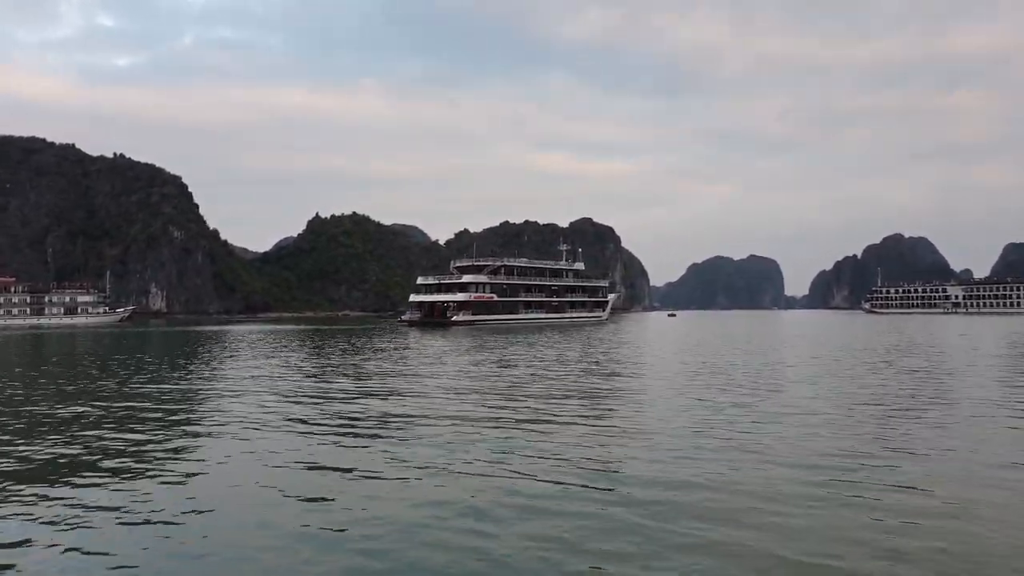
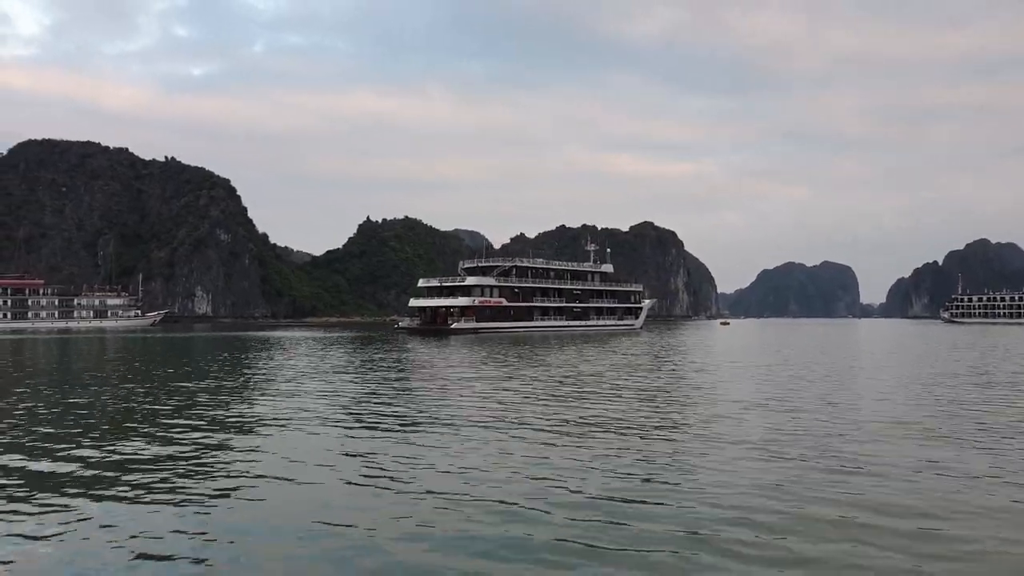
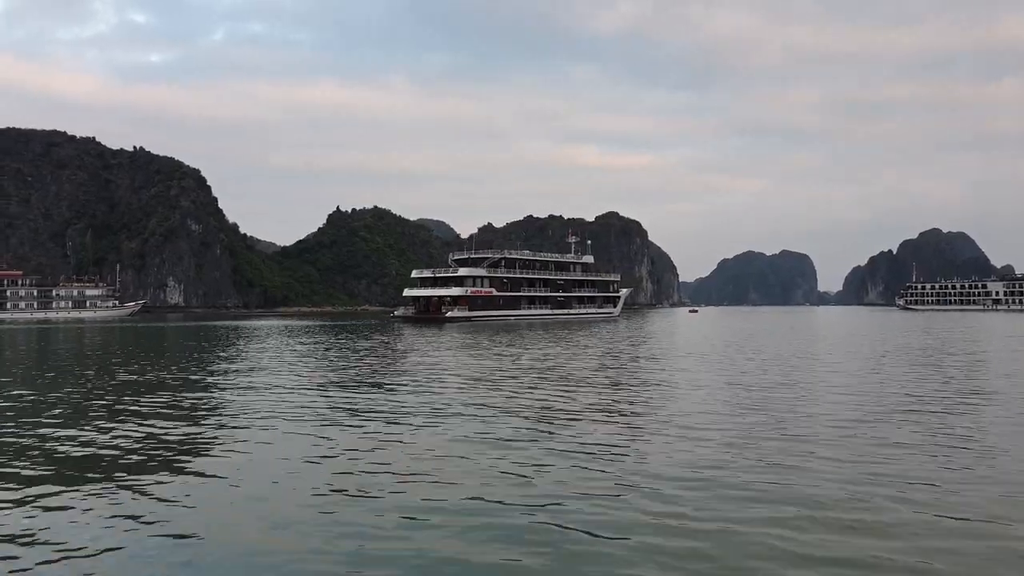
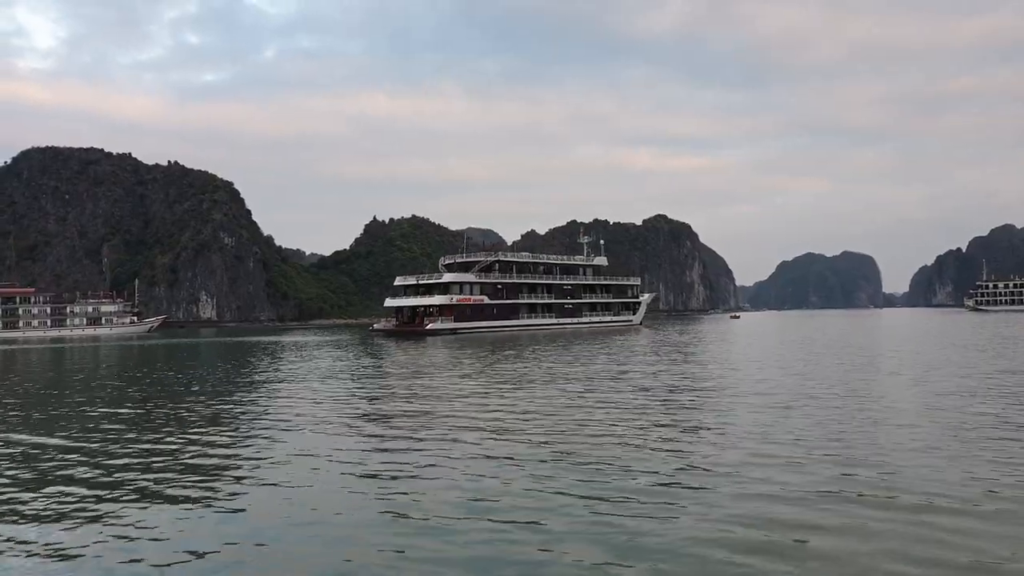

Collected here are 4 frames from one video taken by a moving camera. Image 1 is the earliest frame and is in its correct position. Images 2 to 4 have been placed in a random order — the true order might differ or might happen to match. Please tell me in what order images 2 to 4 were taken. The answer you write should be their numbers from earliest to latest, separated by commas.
3, 2, 4
